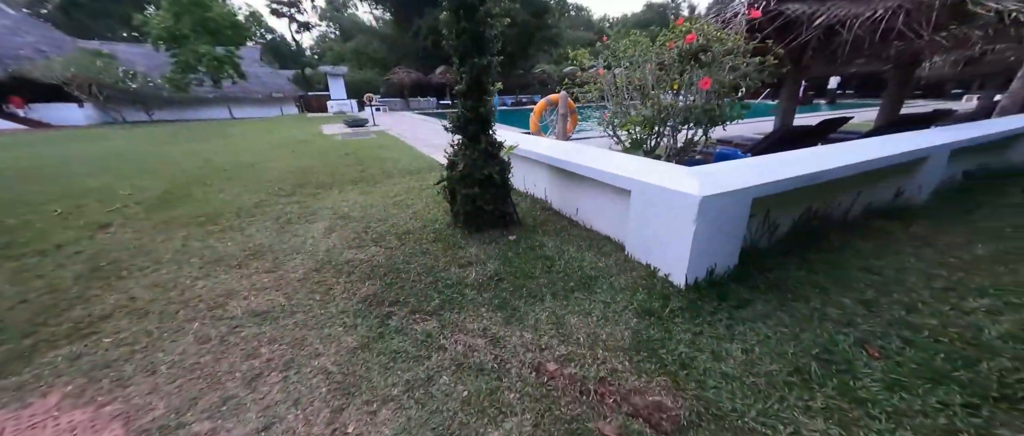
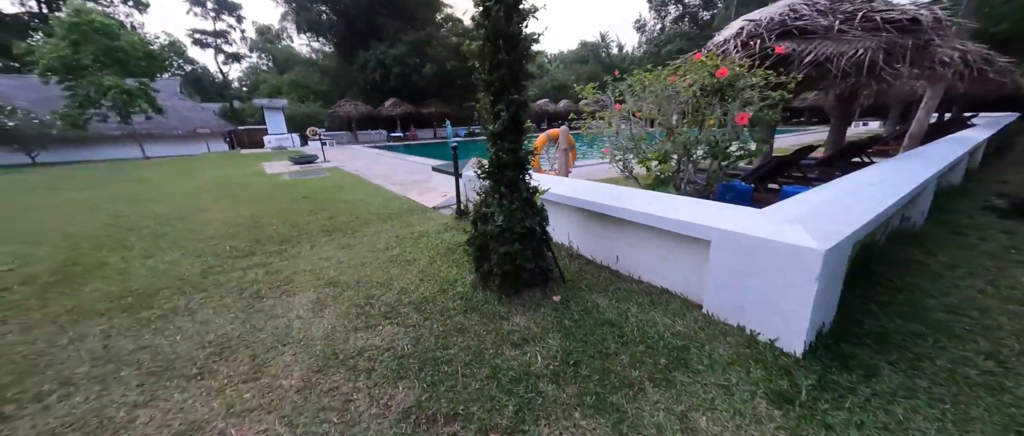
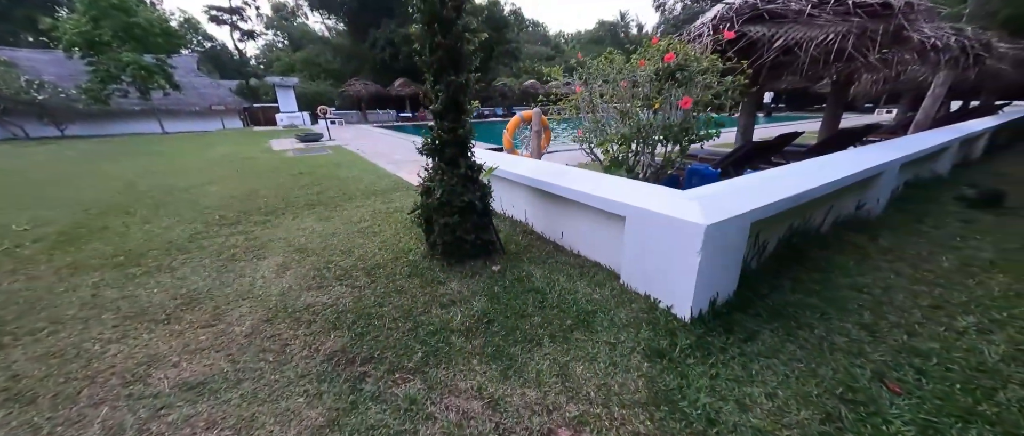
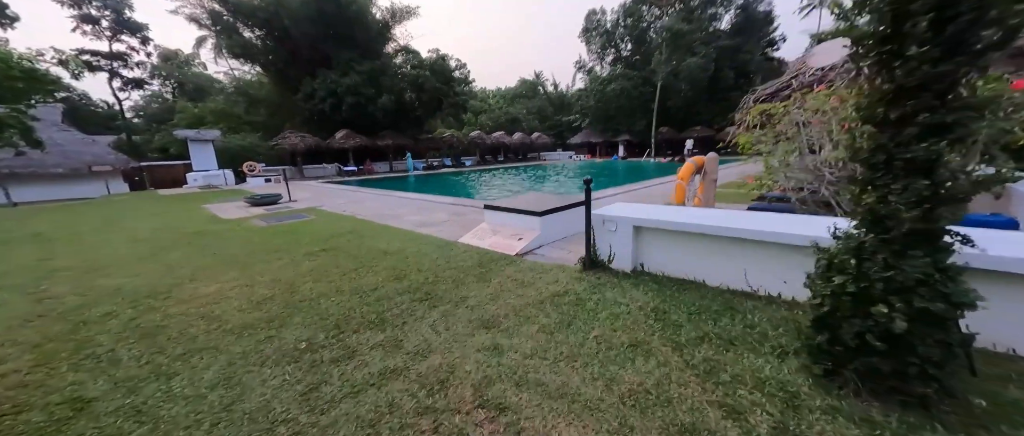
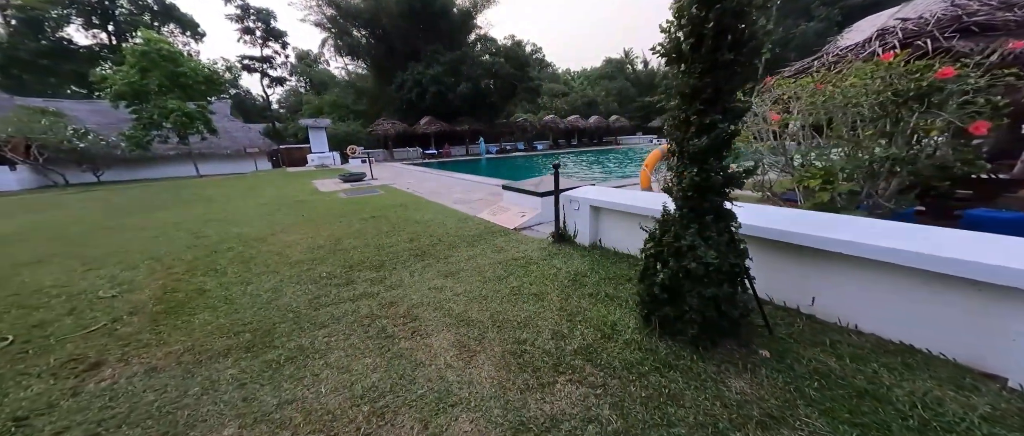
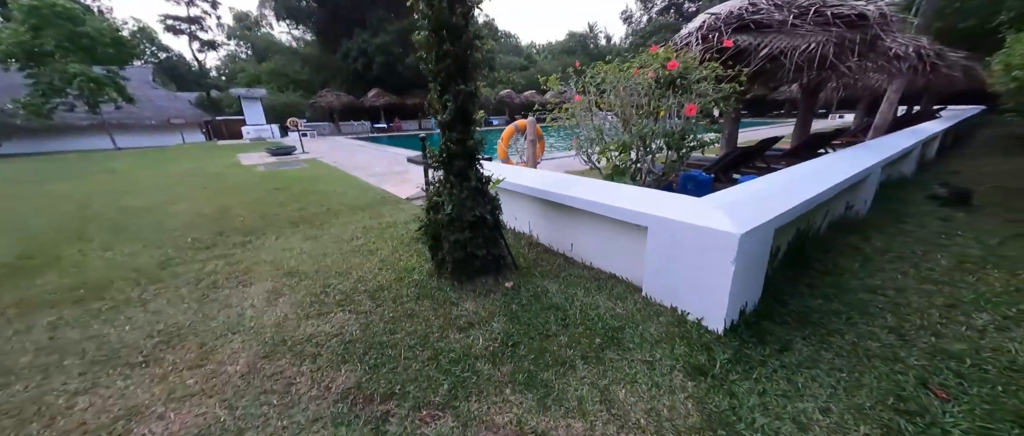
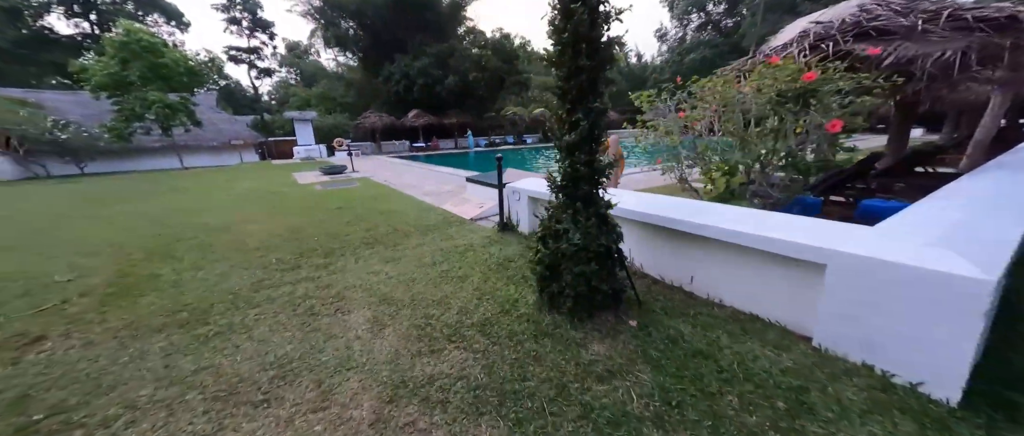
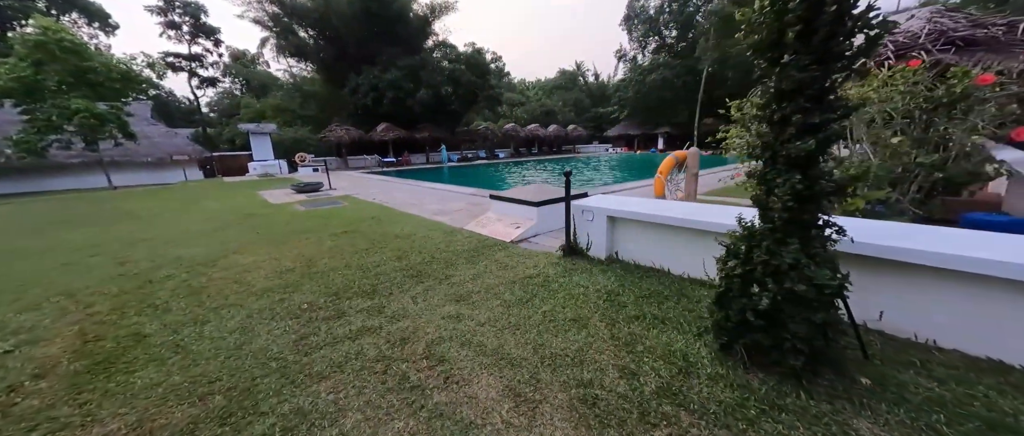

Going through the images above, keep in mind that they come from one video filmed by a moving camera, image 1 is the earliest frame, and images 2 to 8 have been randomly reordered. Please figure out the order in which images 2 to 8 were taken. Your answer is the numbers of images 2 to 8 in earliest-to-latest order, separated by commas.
3, 6, 2, 7, 5, 8, 4
